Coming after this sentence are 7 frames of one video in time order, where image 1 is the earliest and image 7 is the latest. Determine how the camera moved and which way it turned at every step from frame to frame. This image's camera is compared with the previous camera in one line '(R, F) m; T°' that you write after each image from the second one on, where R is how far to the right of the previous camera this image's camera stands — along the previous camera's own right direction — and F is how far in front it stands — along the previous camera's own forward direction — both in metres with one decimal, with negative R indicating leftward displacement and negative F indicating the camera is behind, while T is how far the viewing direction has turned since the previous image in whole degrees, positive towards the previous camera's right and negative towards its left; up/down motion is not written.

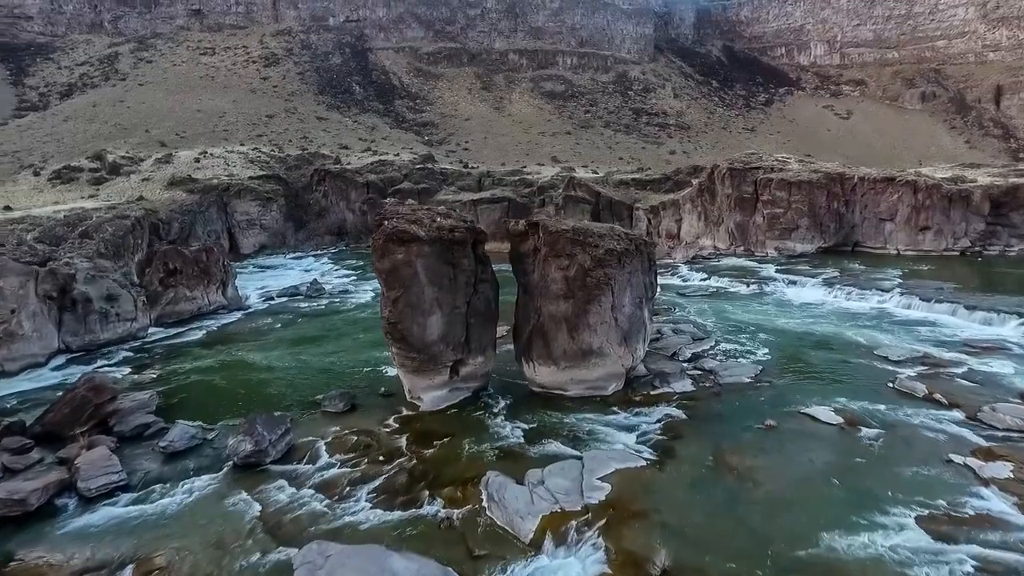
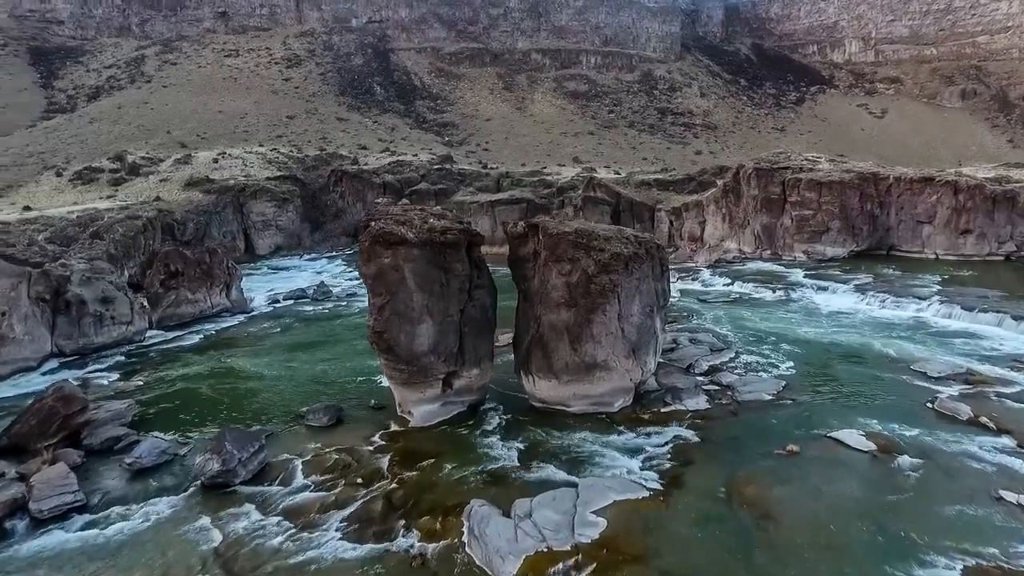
(+0.5, +1.0) m; -2°
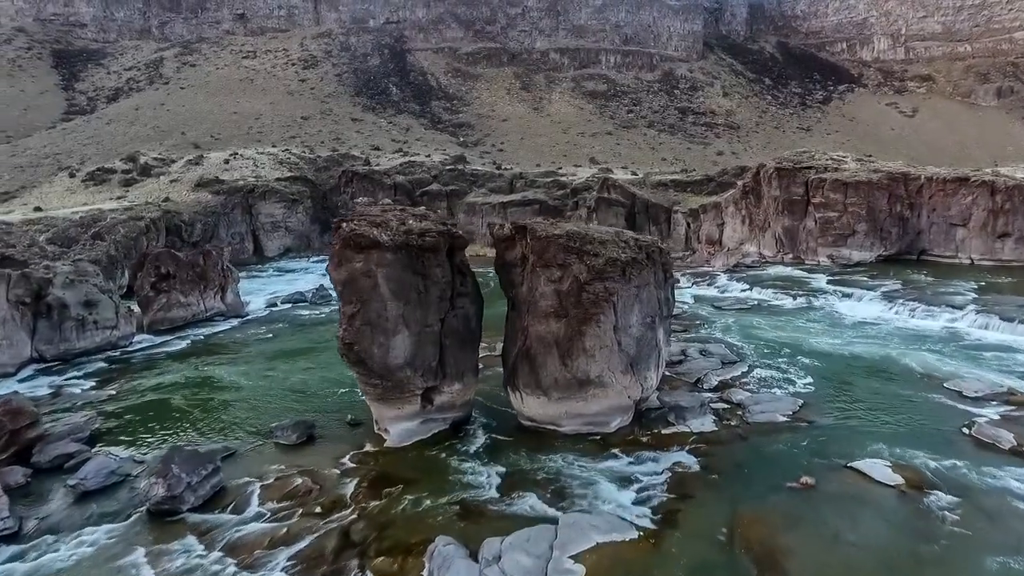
(+0.6, +1.1) m; -2°
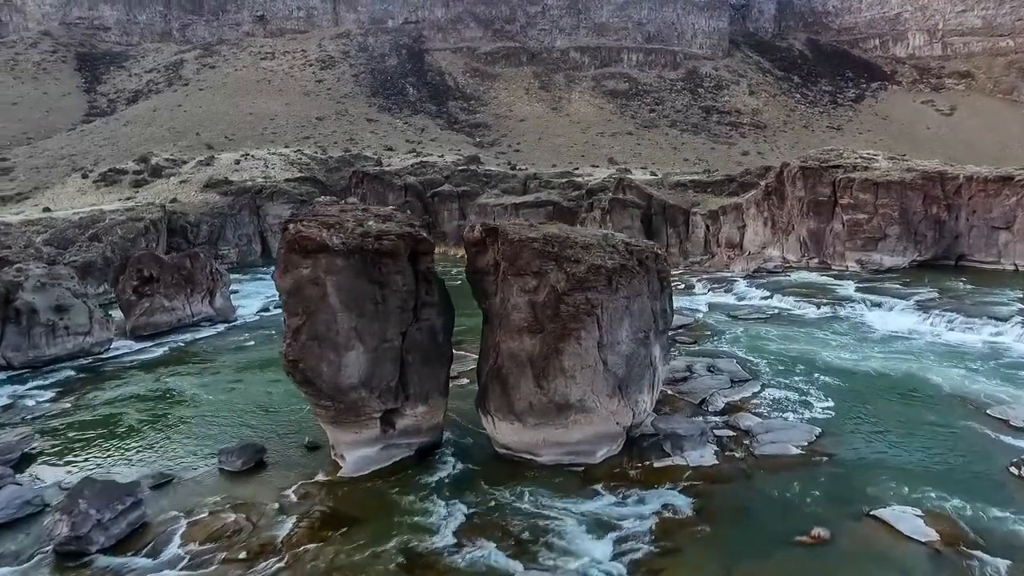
(+0.8, +1.3) m; -2°
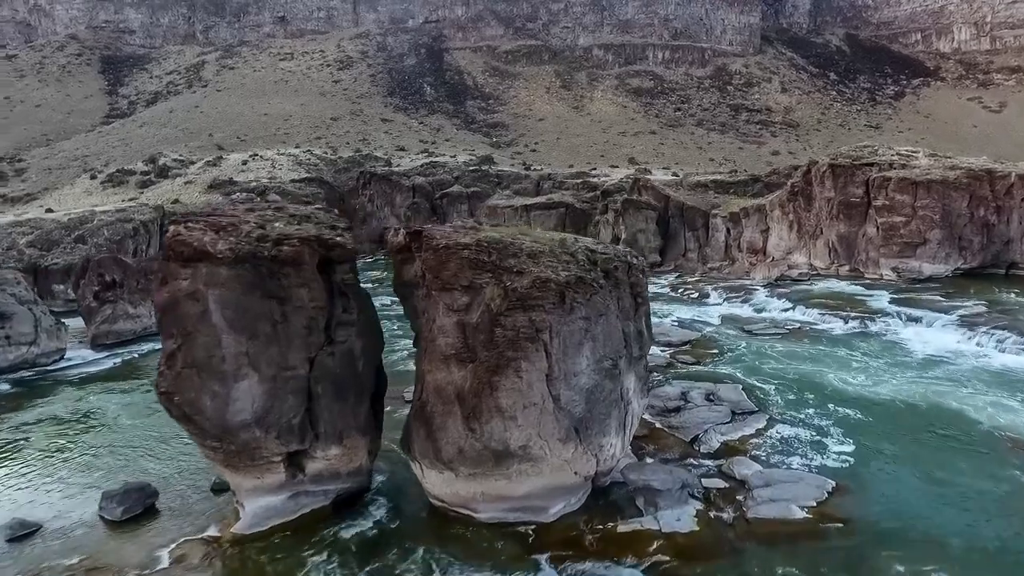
(+1.2, +1.9) m; -3°
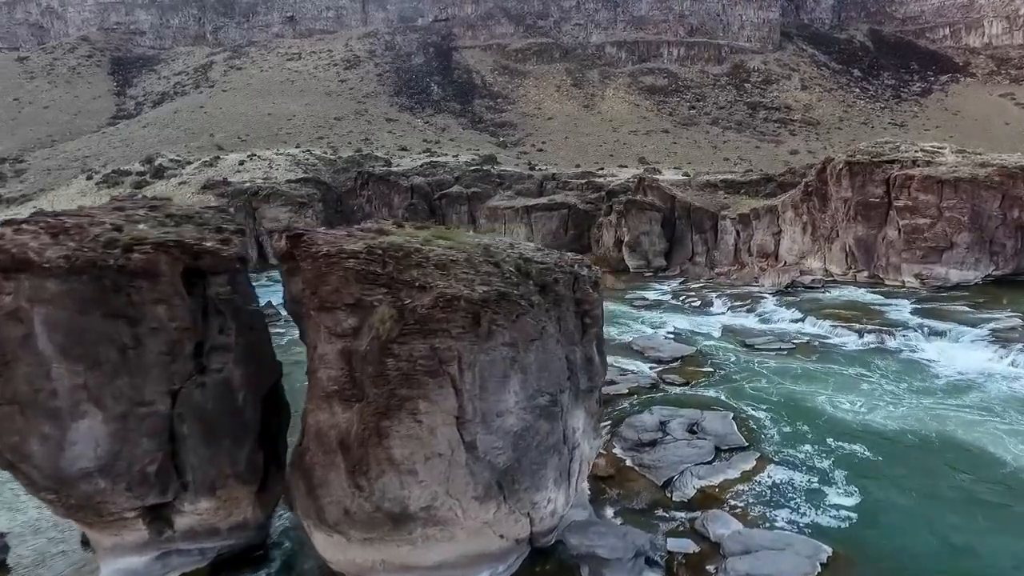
(+1.1, +1.6) m; -2°
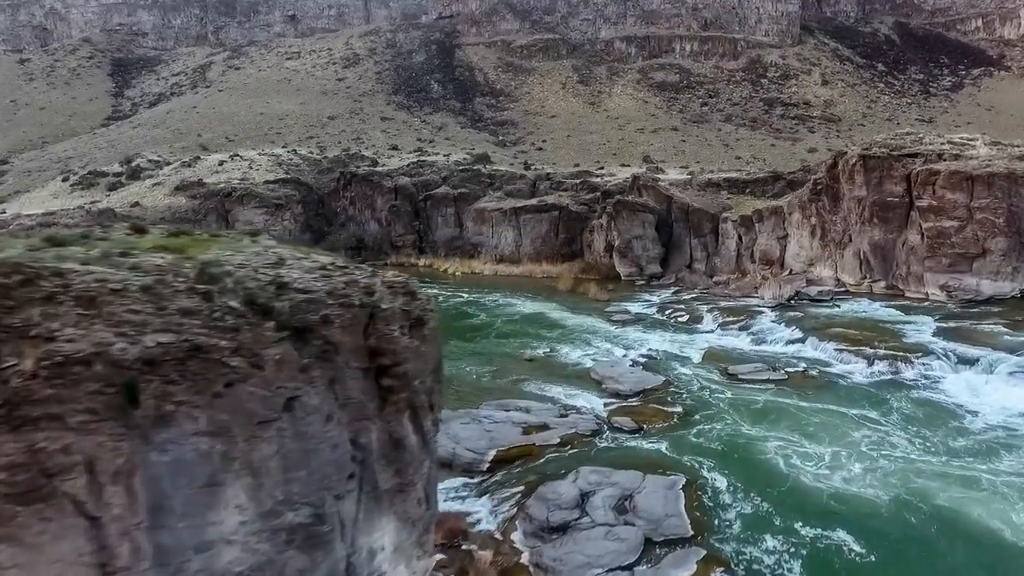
(+1.9, +2.6) m; -2°
